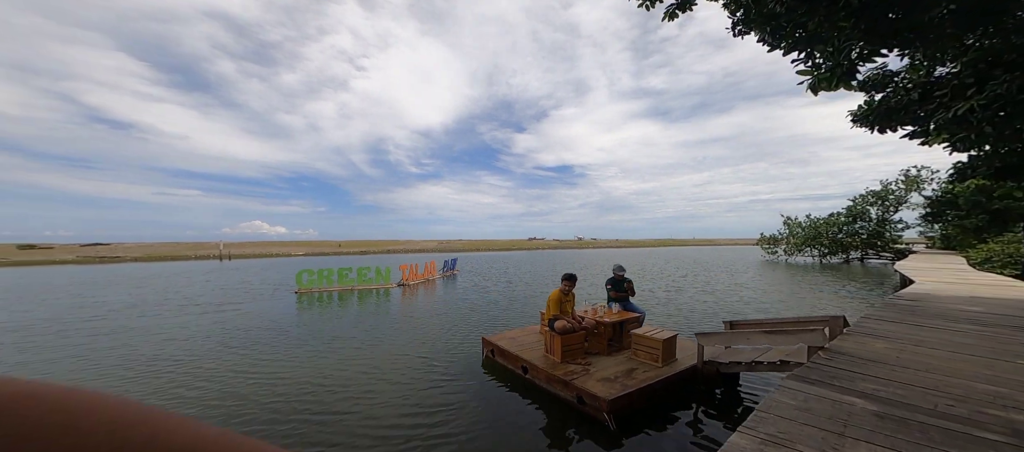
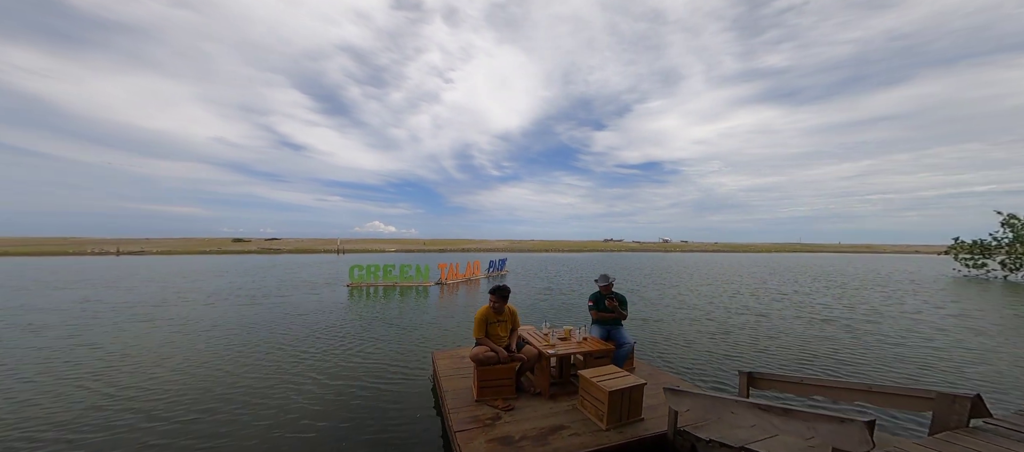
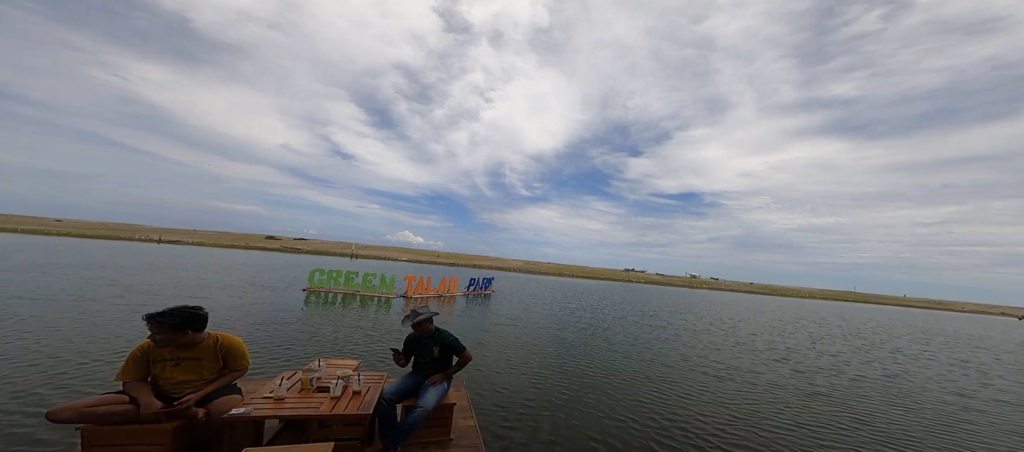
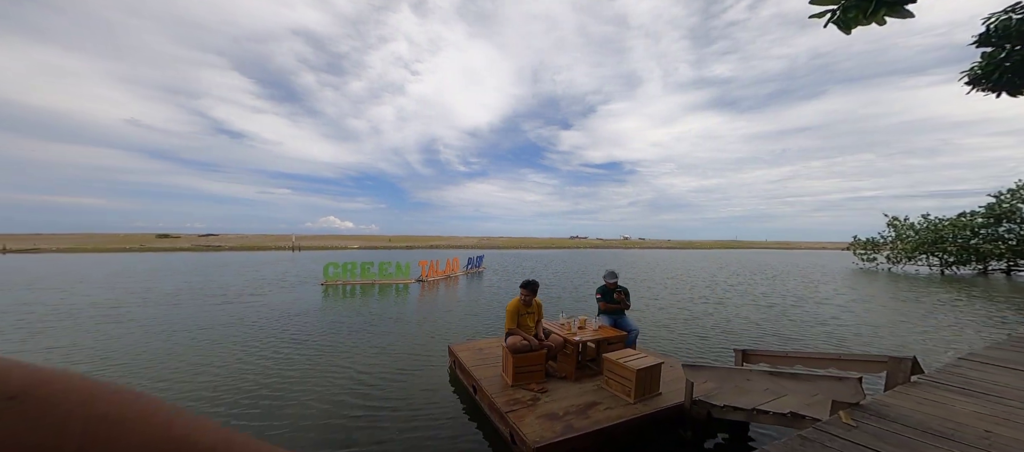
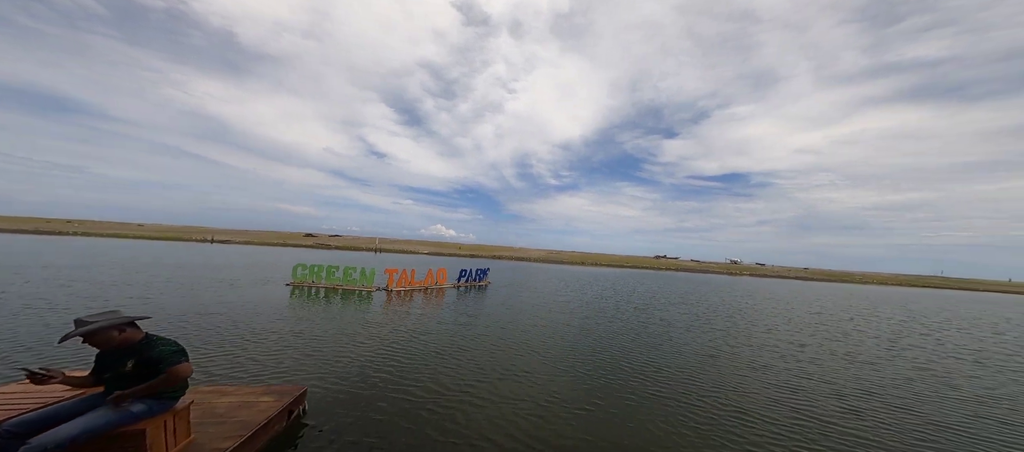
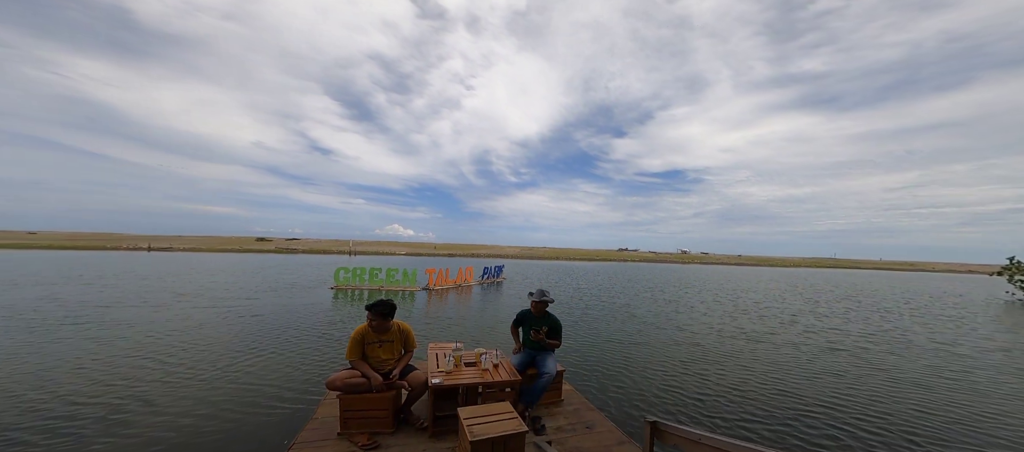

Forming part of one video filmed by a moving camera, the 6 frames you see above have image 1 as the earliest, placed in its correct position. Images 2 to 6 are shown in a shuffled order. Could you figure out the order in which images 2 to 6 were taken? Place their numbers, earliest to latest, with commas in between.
4, 2, 6, 3, 5
